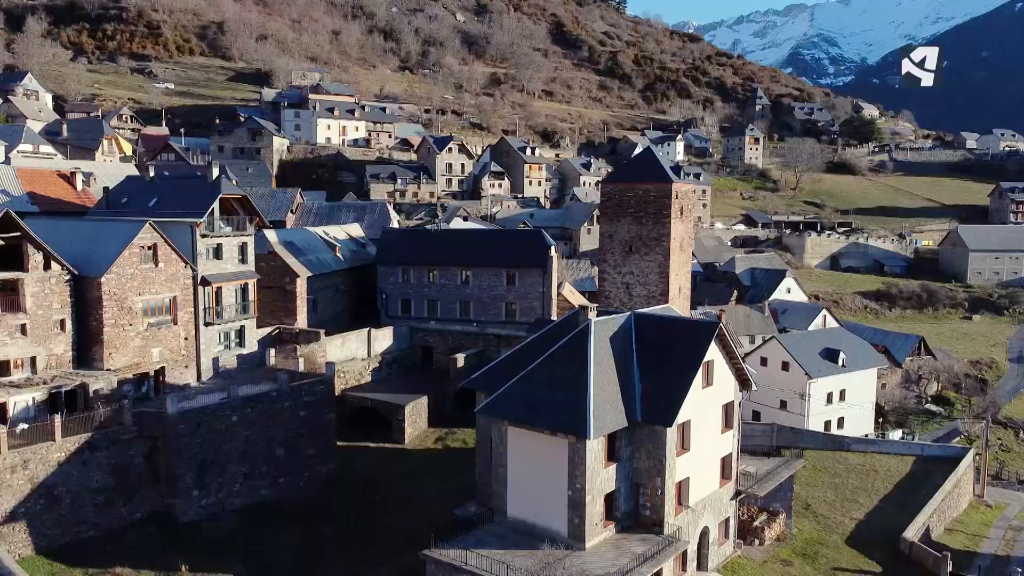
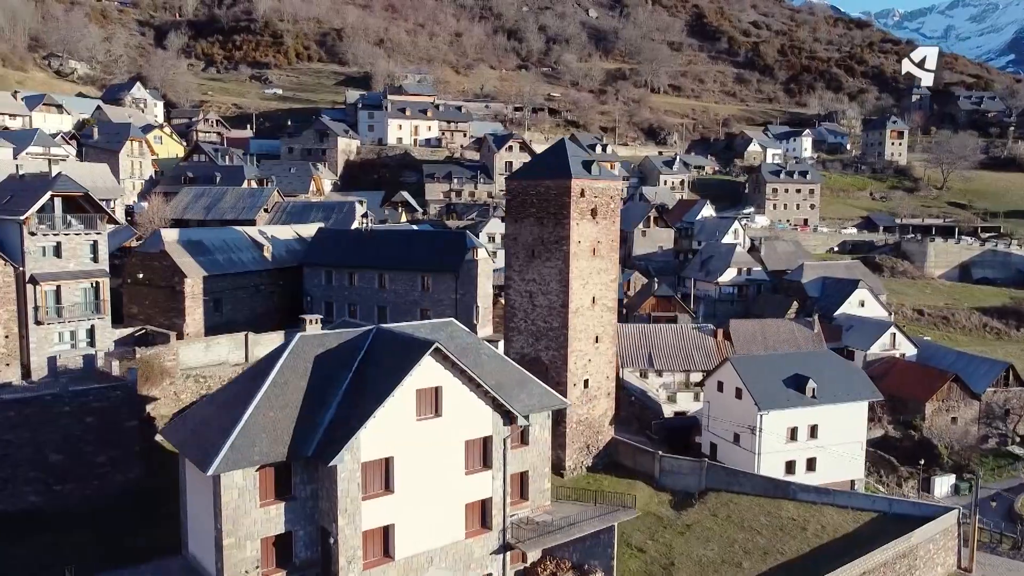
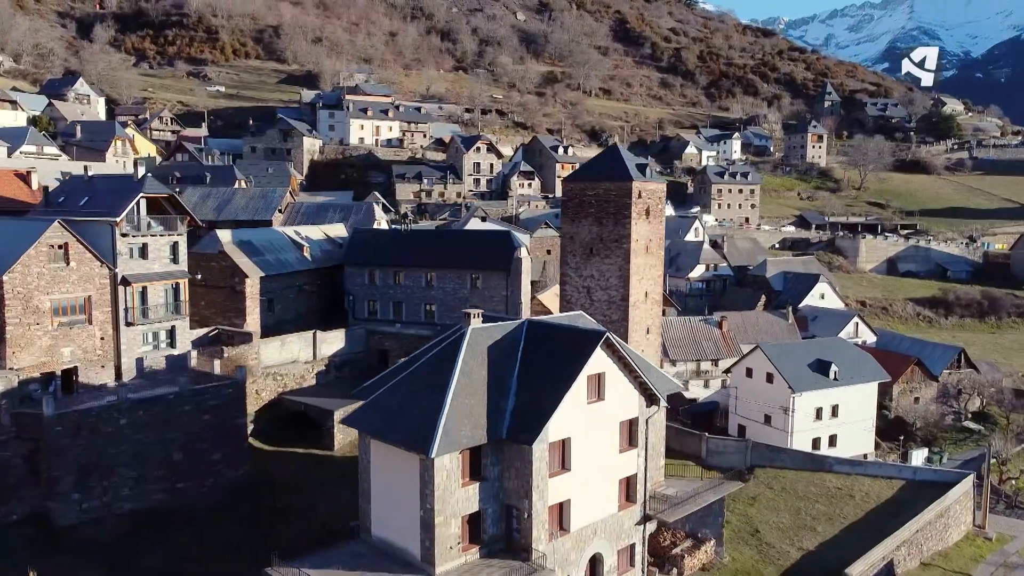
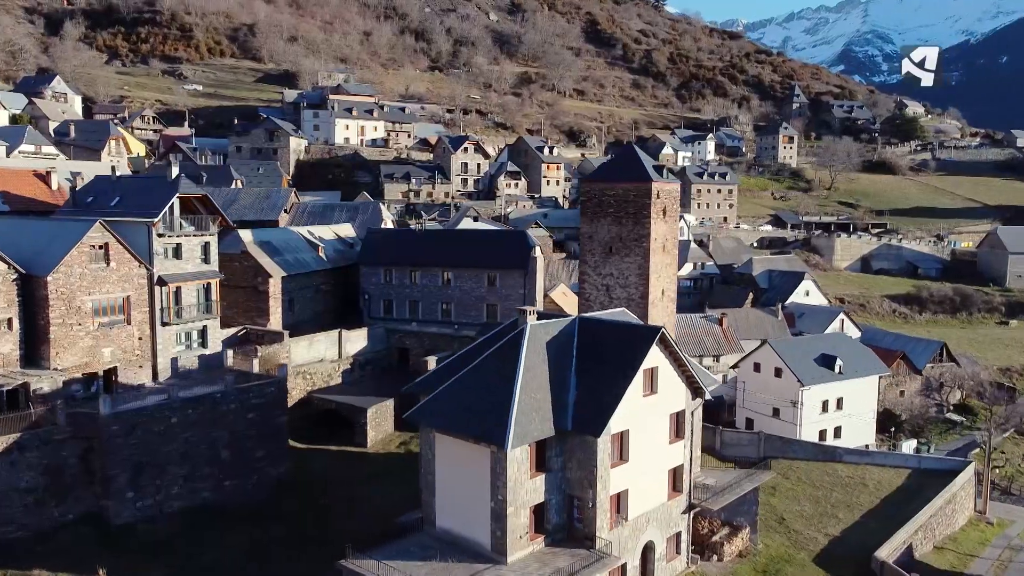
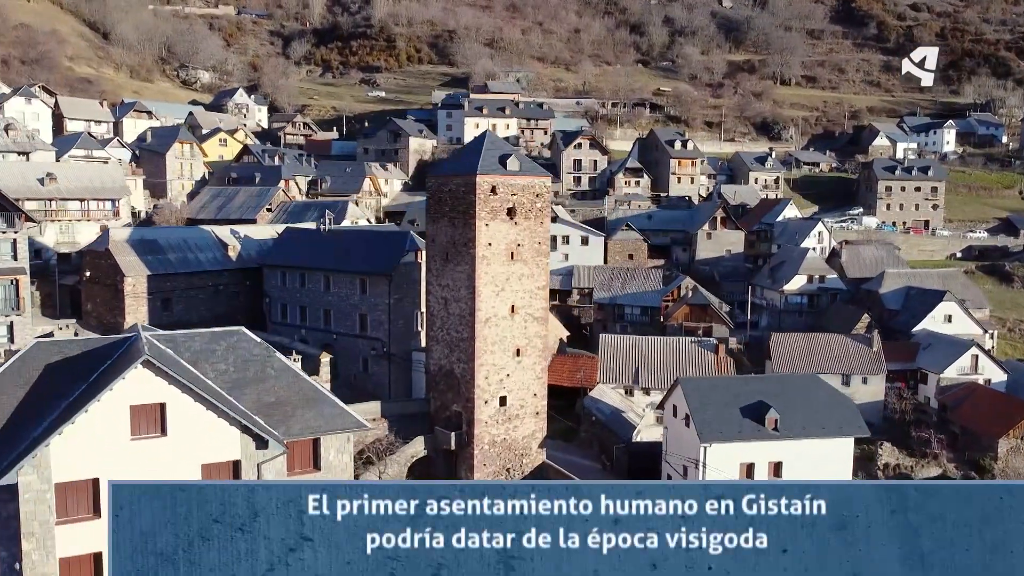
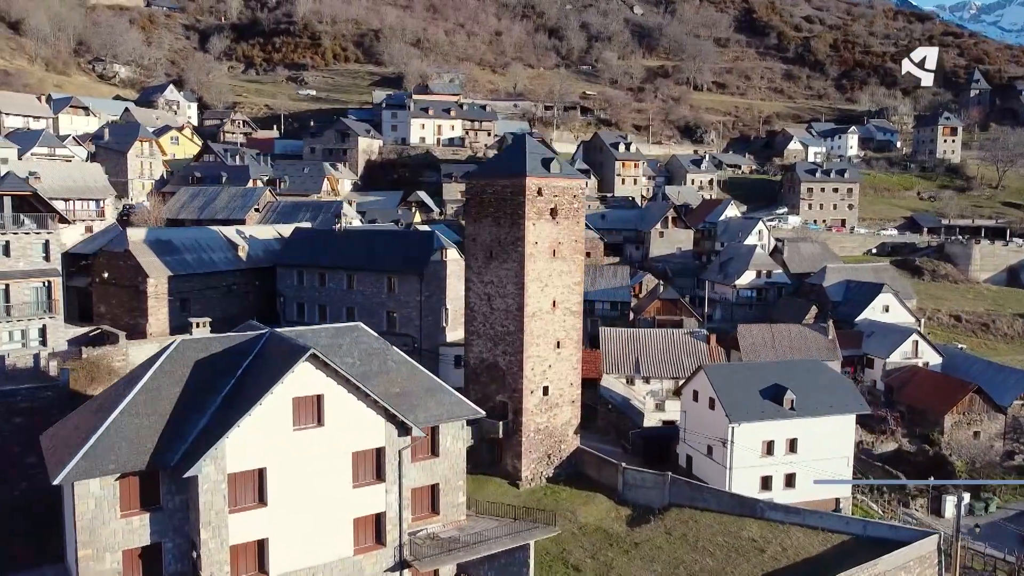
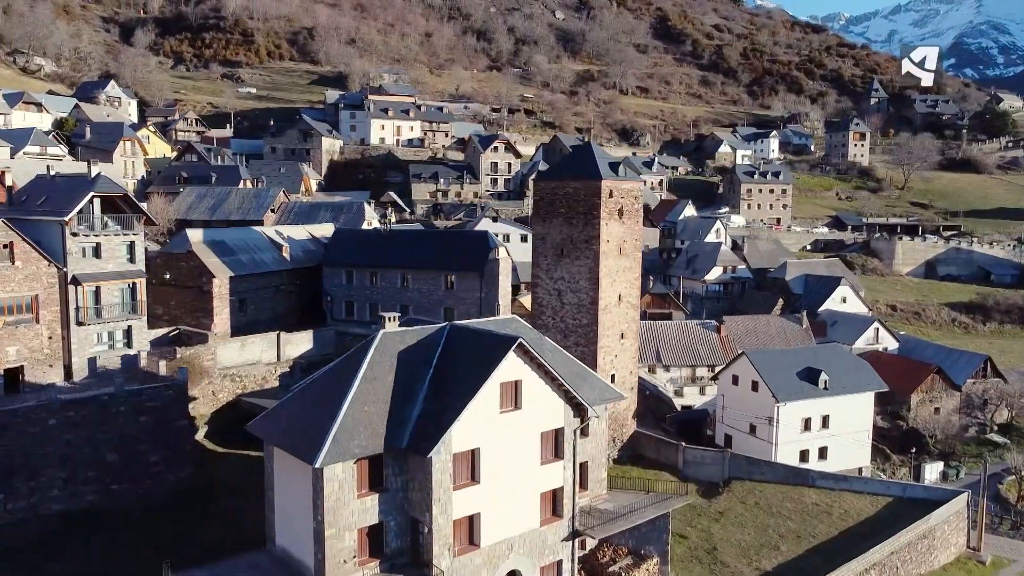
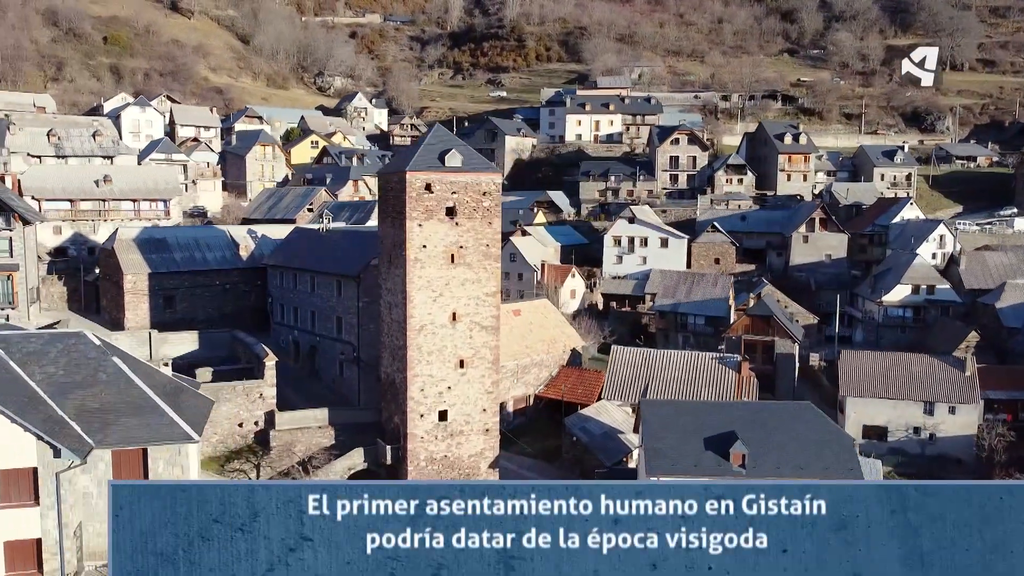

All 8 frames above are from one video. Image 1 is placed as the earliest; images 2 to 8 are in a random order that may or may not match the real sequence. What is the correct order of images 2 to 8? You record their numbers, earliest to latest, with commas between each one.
4, 3, 7, 2, 6, 5, 8
